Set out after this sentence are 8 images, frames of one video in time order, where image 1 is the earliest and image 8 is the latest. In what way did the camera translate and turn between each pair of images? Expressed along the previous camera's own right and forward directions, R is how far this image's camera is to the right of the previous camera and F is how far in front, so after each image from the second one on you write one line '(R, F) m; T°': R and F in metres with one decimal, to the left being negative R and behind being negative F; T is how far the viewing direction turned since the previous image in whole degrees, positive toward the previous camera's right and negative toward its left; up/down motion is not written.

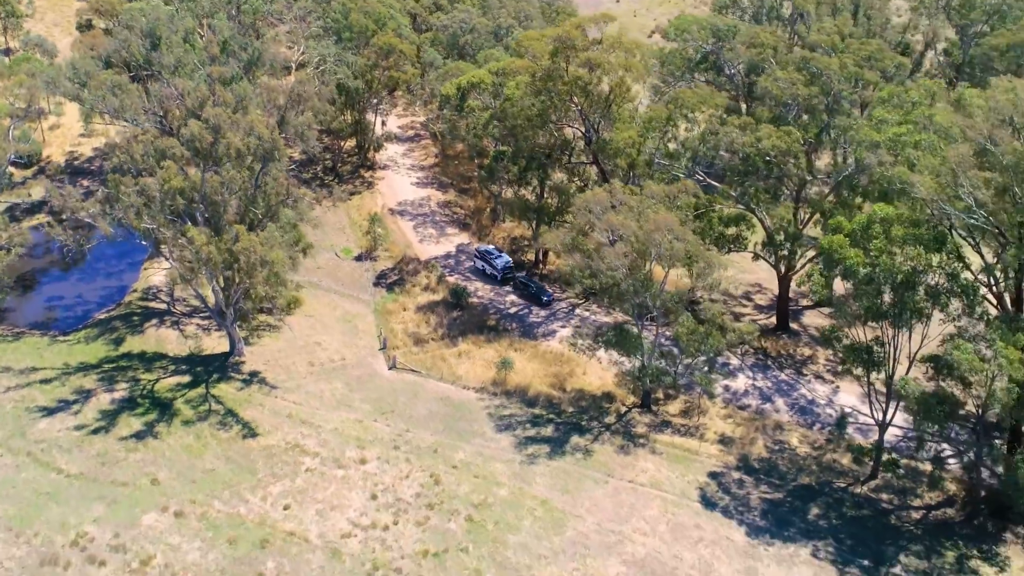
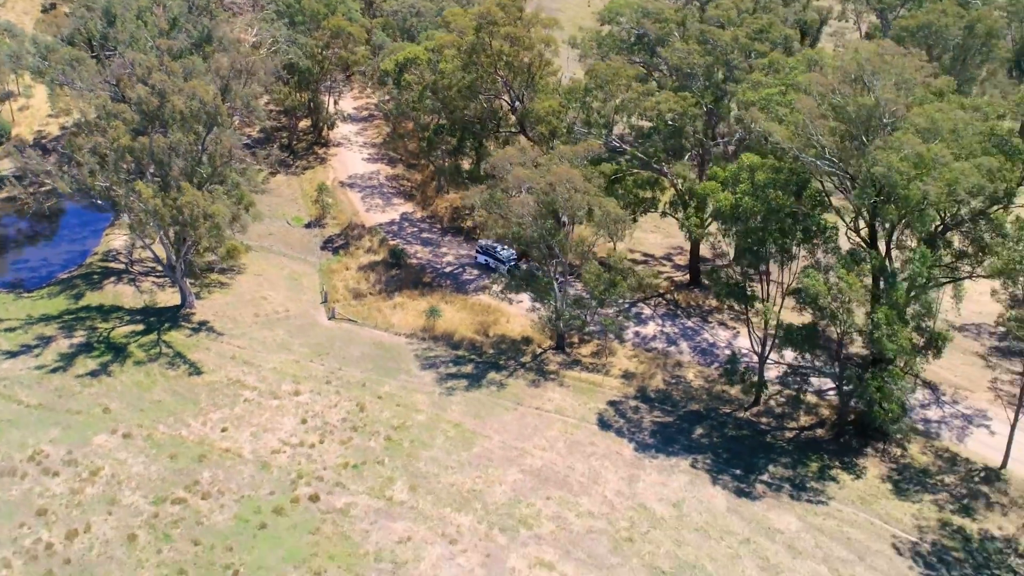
(+2.4, -3.4) m; +1°
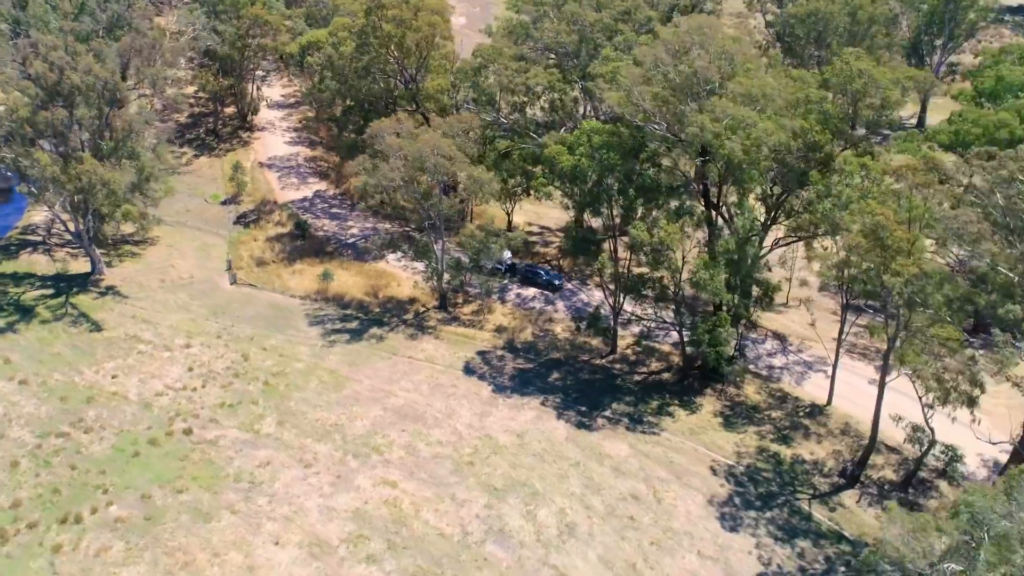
(+4.2, -3.1) m; +1°
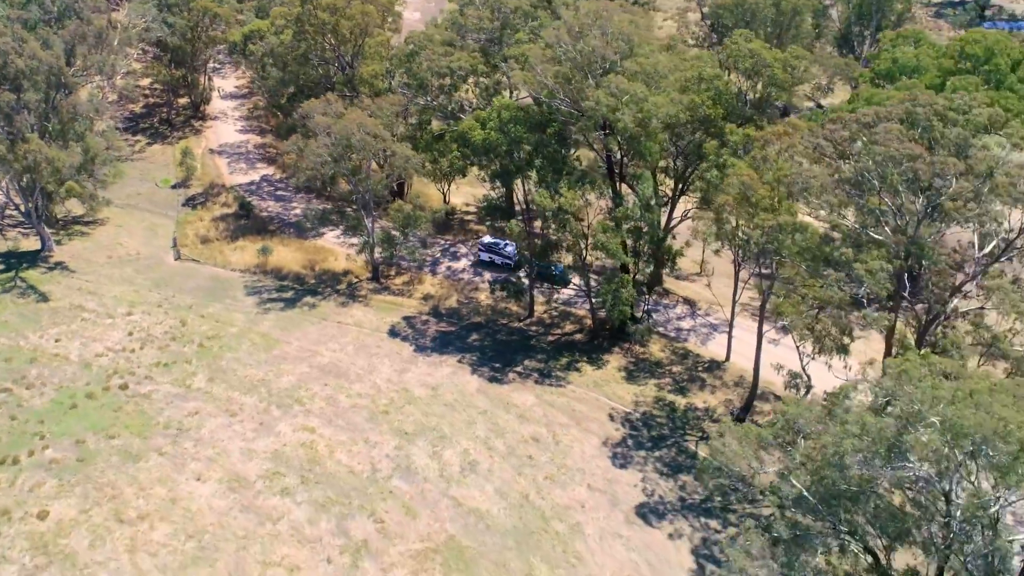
(+2.5, -2.6) m; +1°
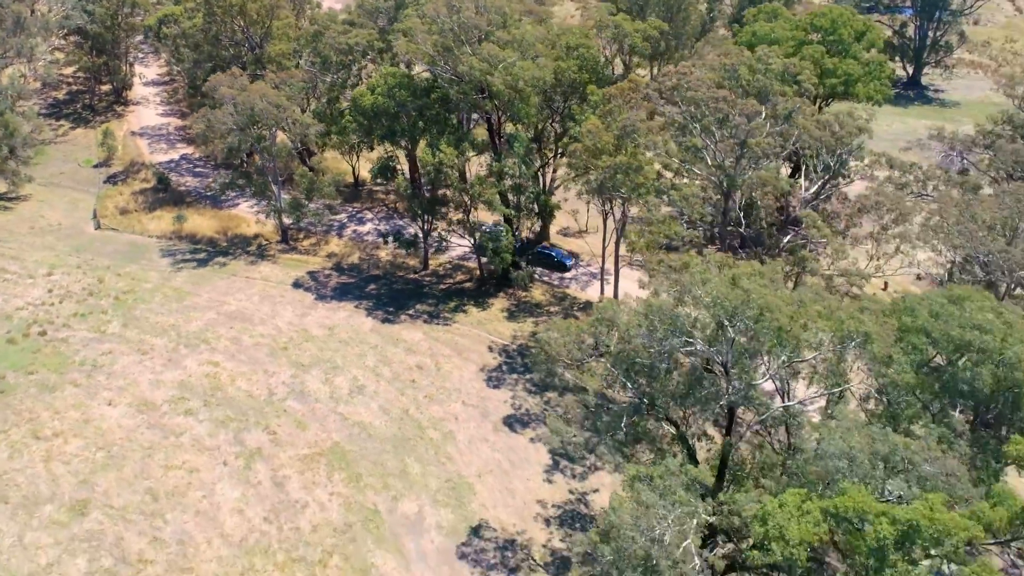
(+2.5, -4.0) m; +3°
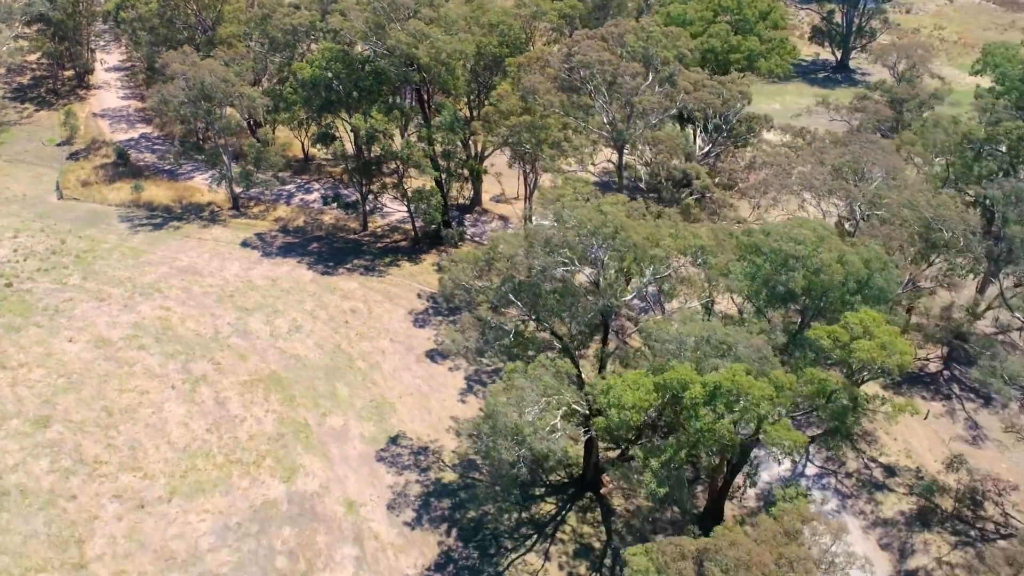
(+2.2, -4.1) m; +2°
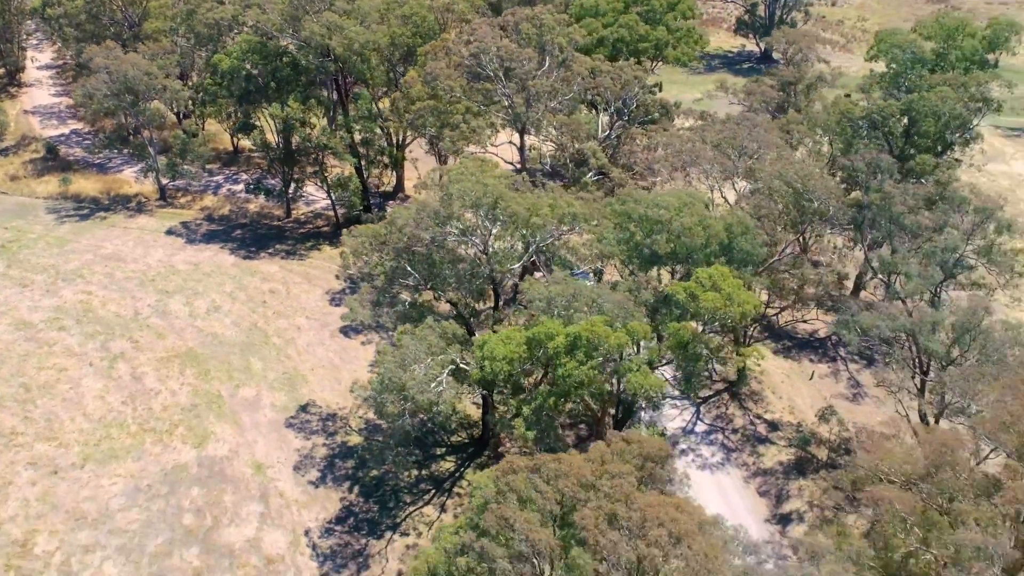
(+2.2, -2.0) m; +2°
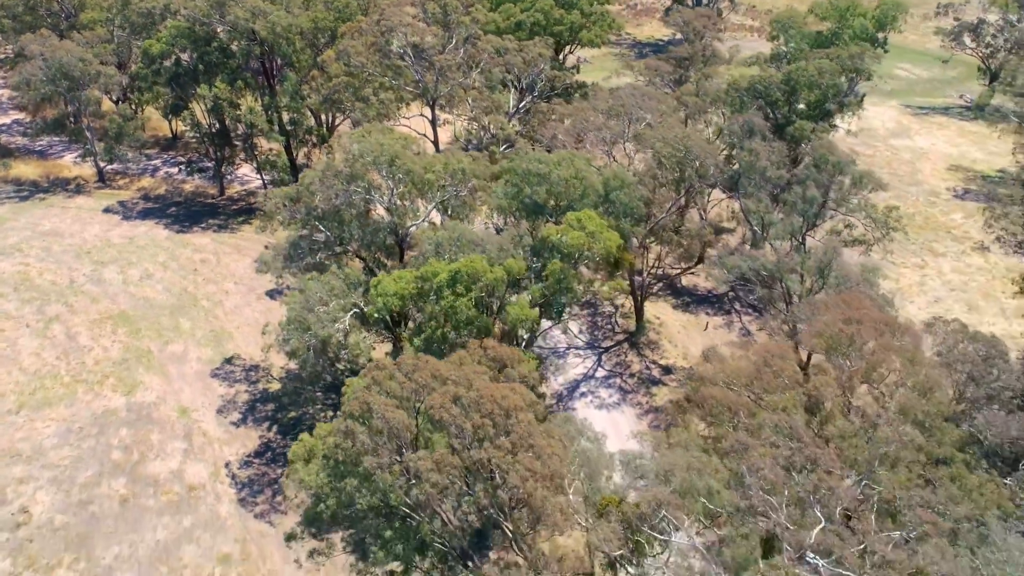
(+2.2, -3.0) m; +2°
